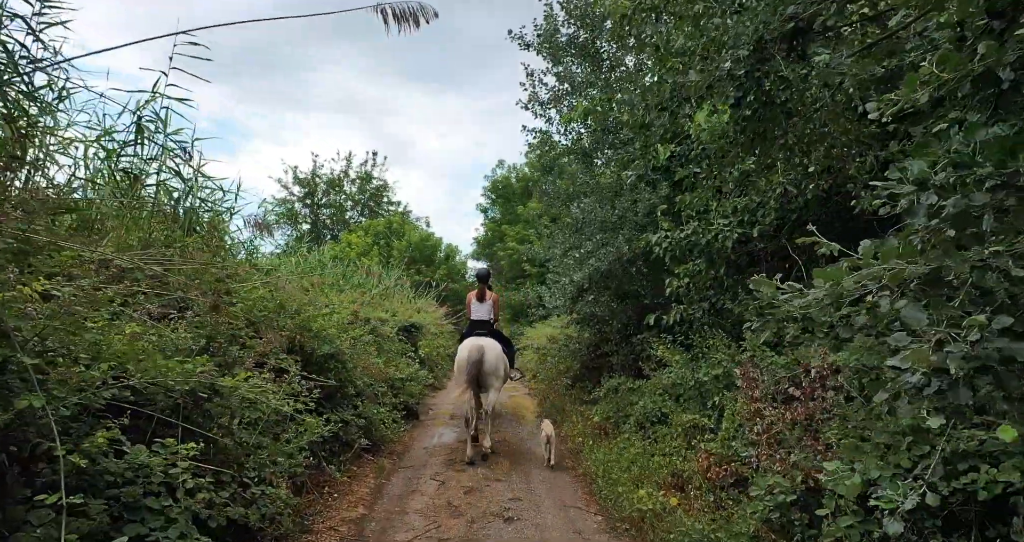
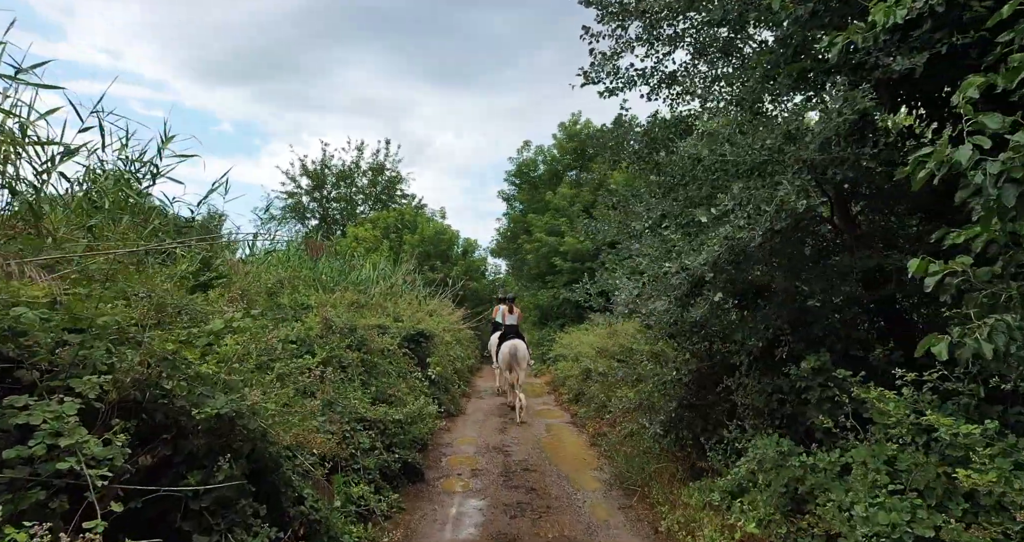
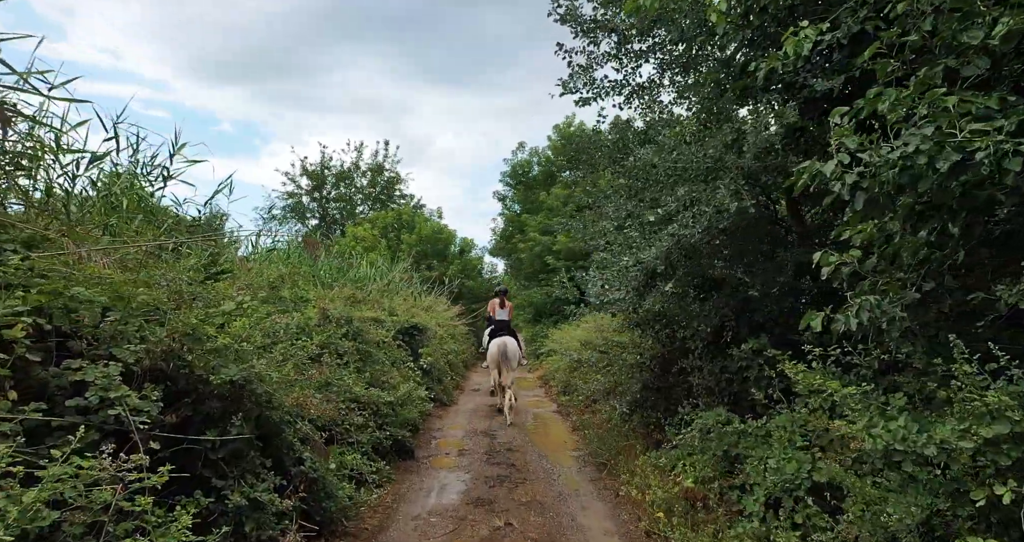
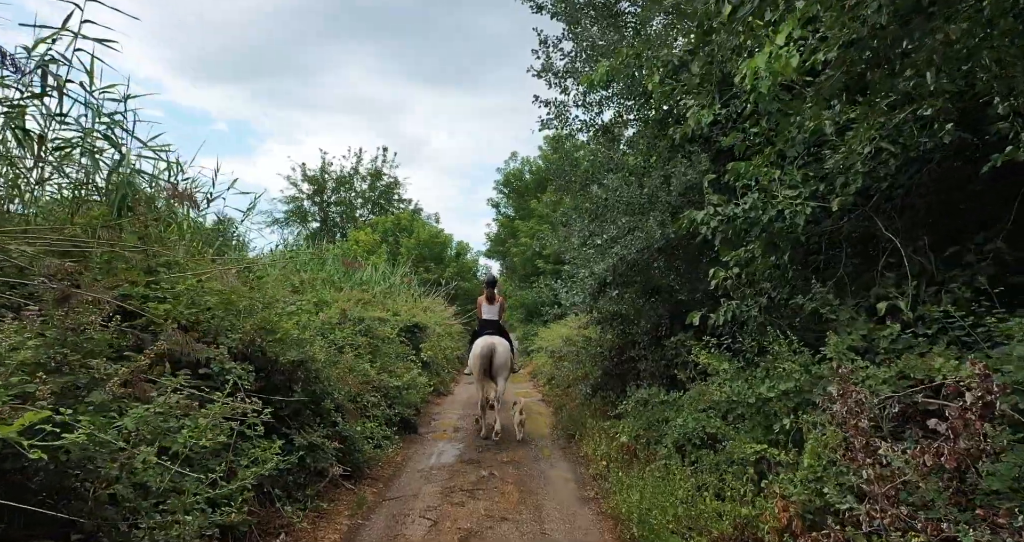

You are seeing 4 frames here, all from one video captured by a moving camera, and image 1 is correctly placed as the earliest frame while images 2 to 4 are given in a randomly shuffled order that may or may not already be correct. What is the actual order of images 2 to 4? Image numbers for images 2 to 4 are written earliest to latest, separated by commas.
4, 3, 2
